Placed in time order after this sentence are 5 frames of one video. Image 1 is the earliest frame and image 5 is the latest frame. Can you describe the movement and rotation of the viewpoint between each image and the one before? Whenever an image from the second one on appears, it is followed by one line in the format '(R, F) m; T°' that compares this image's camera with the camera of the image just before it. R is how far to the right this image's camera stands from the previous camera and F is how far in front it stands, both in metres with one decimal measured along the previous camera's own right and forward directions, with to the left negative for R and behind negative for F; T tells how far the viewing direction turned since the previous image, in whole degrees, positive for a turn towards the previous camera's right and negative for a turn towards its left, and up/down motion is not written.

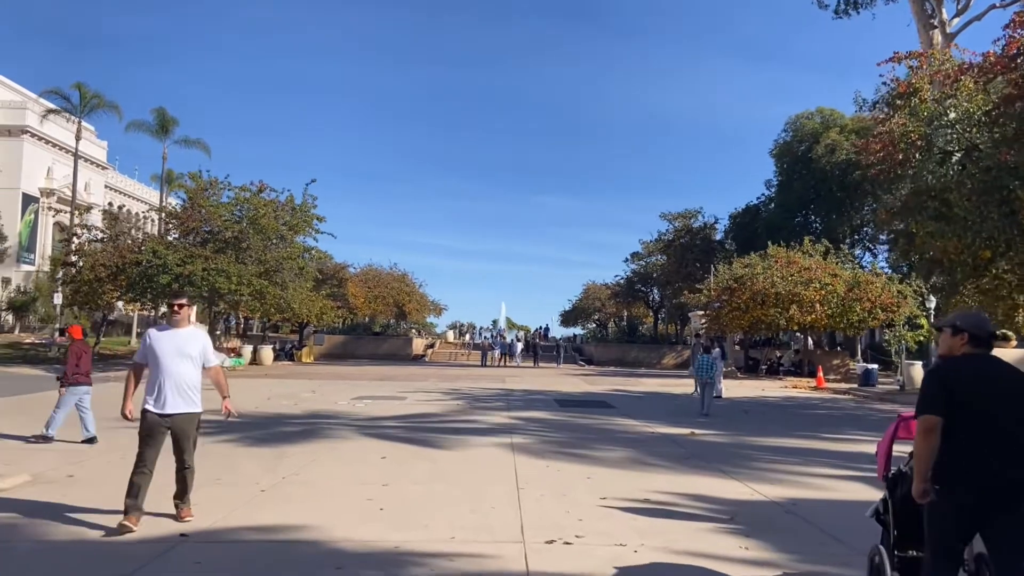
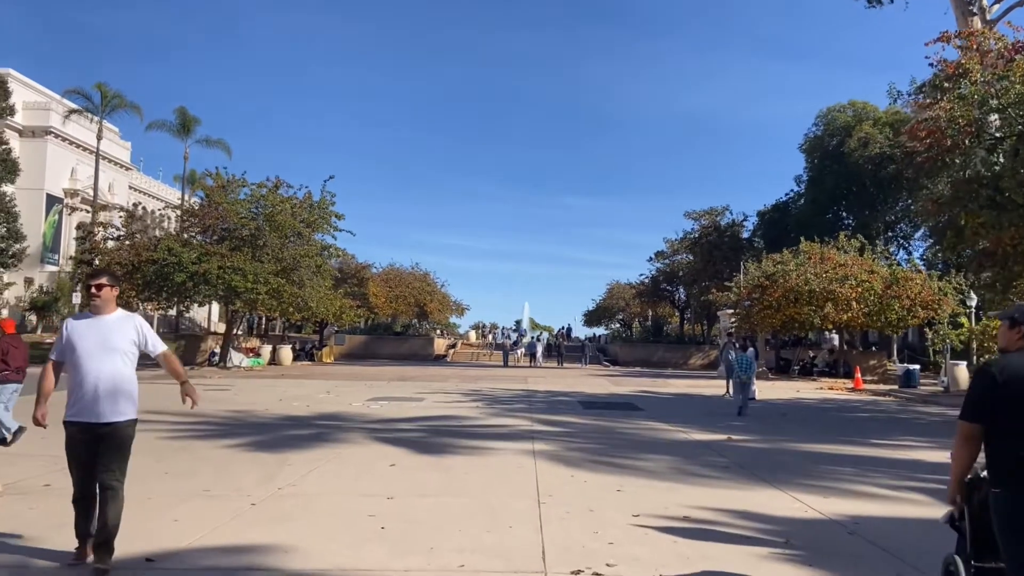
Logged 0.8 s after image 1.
(0.0, +0.9) m; -2°
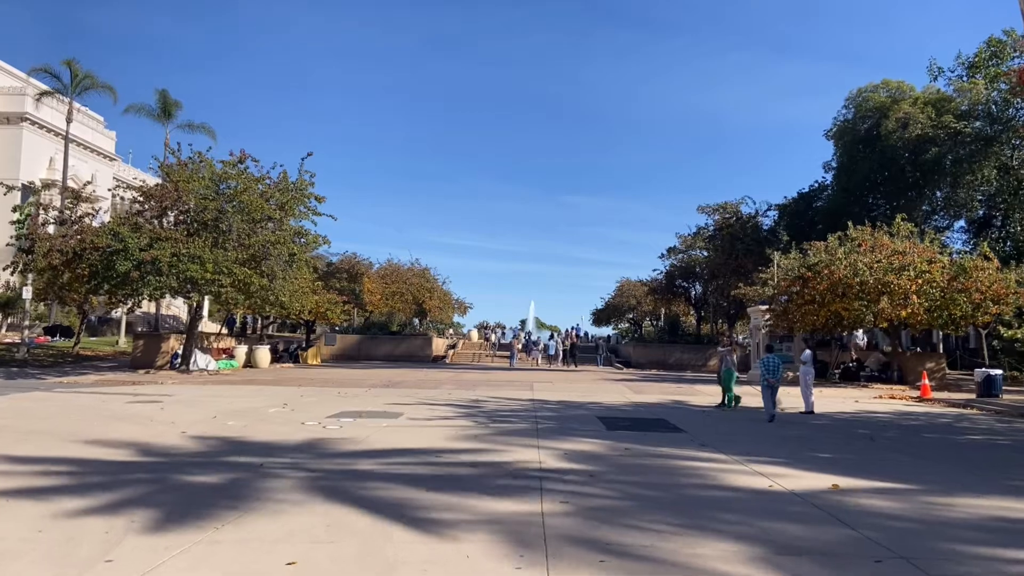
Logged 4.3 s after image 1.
(+0.1, +4.0) m; 0°
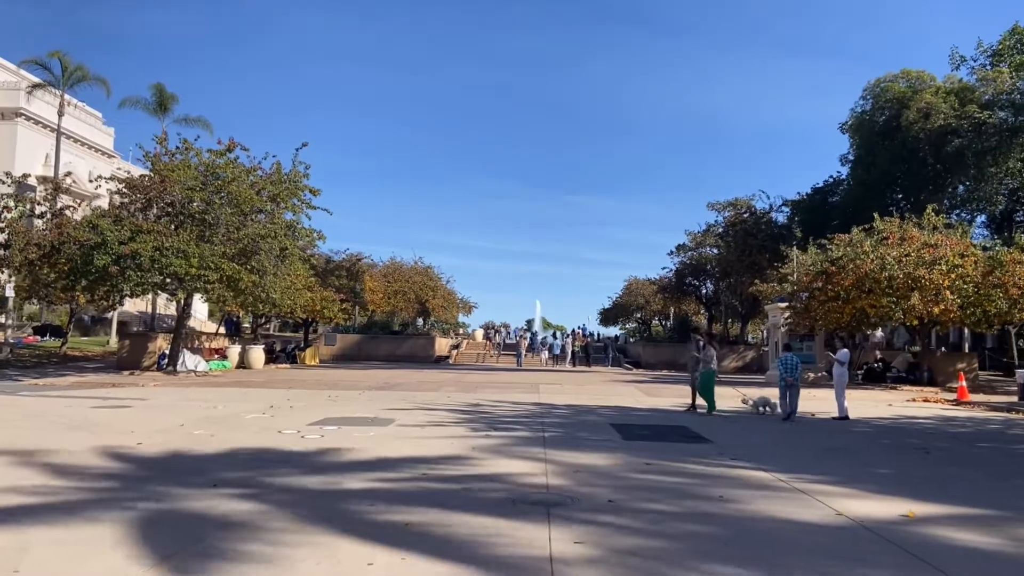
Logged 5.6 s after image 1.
(0.0, +1.5) m; 0°
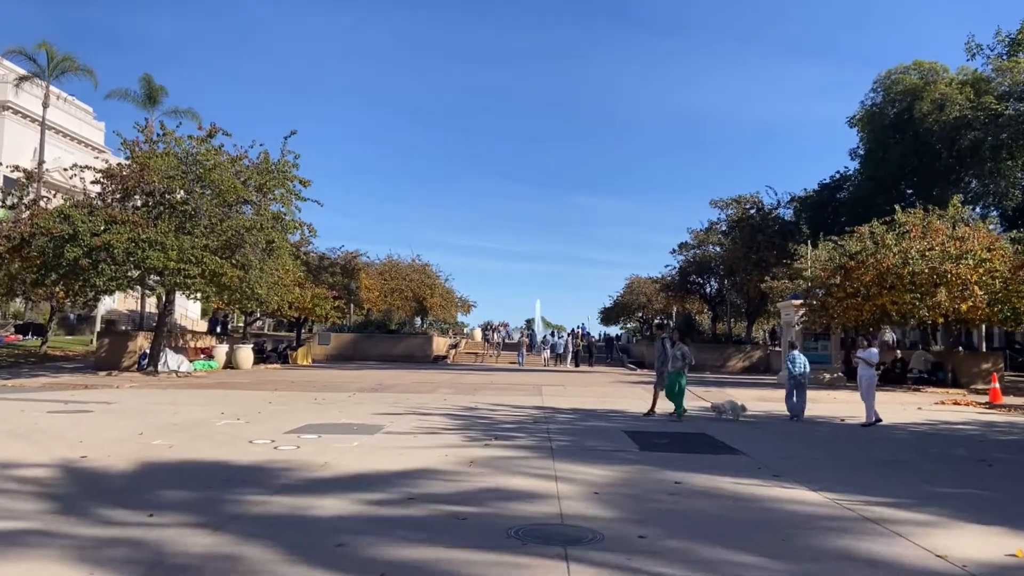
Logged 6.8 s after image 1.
(0.0, +1.4) m; 0°
